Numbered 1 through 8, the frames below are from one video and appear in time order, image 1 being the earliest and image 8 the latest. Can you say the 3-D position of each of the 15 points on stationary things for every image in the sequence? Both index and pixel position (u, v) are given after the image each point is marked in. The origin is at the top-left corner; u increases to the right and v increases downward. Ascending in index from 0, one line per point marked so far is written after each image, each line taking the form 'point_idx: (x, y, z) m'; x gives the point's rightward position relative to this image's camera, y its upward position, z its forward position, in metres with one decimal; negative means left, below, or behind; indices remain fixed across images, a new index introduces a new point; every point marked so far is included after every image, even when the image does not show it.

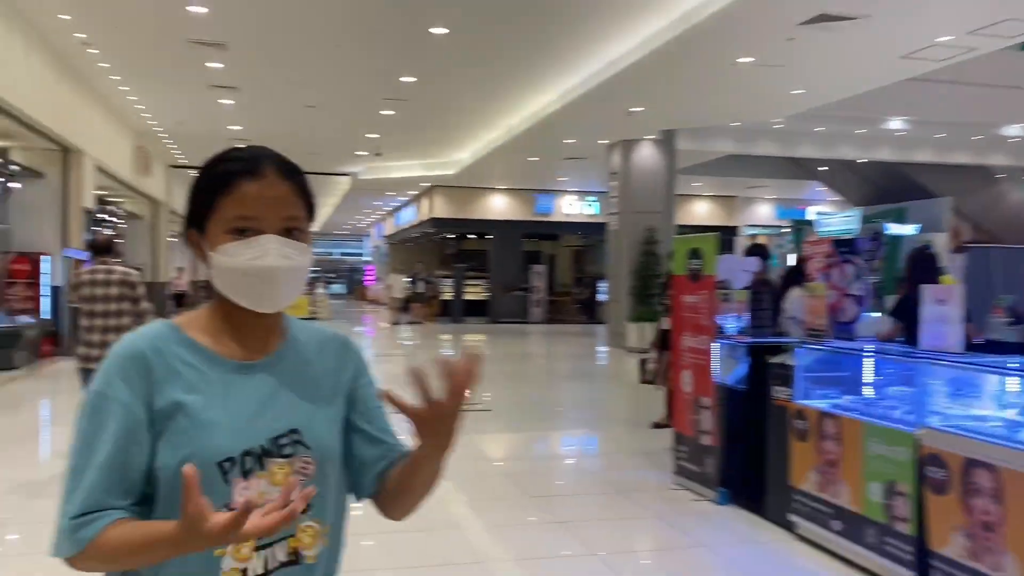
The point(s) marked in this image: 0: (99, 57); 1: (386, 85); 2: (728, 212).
0: (-4.2, +2.4, +9.0) m
1: (-1.5, +2.4, +10.5) m
2: (+4.5, +1.6, +18.2) m
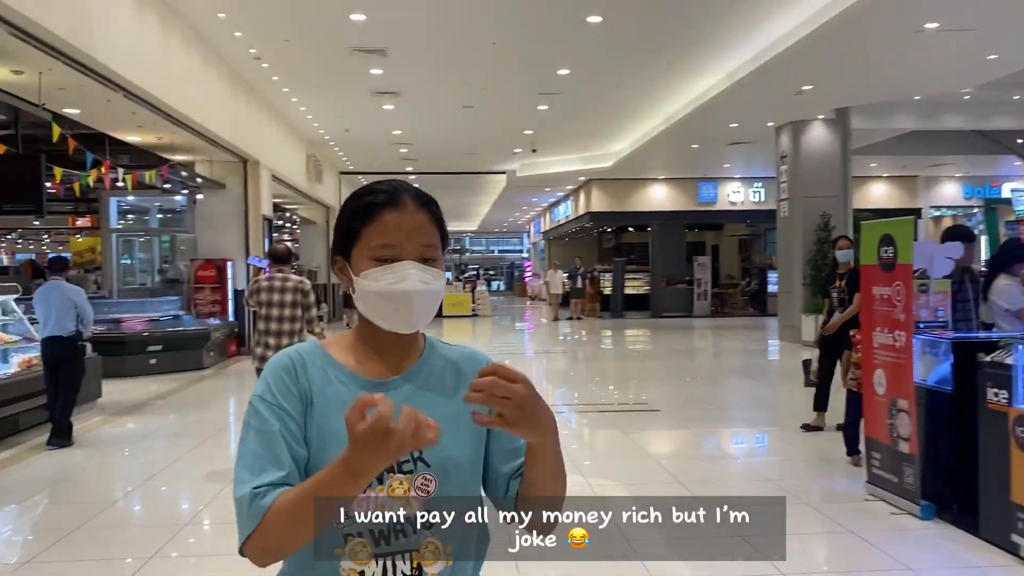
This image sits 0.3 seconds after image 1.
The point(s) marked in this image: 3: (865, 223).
0: (-2.6, +2.3, +9.4) m
1: (+0.4, +2.5, +10.4) m
2: (+7.7, +1.8, +16.9) m
3: (+1.5, +0.3, +3.9) m
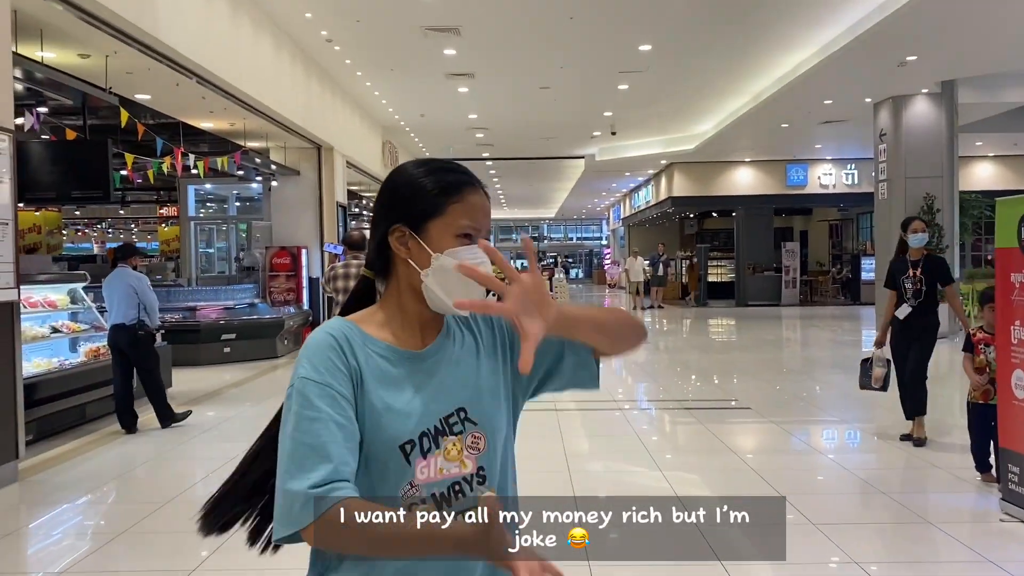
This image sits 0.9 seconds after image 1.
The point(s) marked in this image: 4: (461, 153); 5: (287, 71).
0: (-1.8, +2.5, +9.2) m
1: (+1.3, +2.6, +9.9) m
2: (+9.1, +2.1, +15.8) m
3: (+1.9, +0.3, +3.3) m
4: (-1.0, +2.6, +17.0) m
5: (-2.2, +2.1, +8.5) m
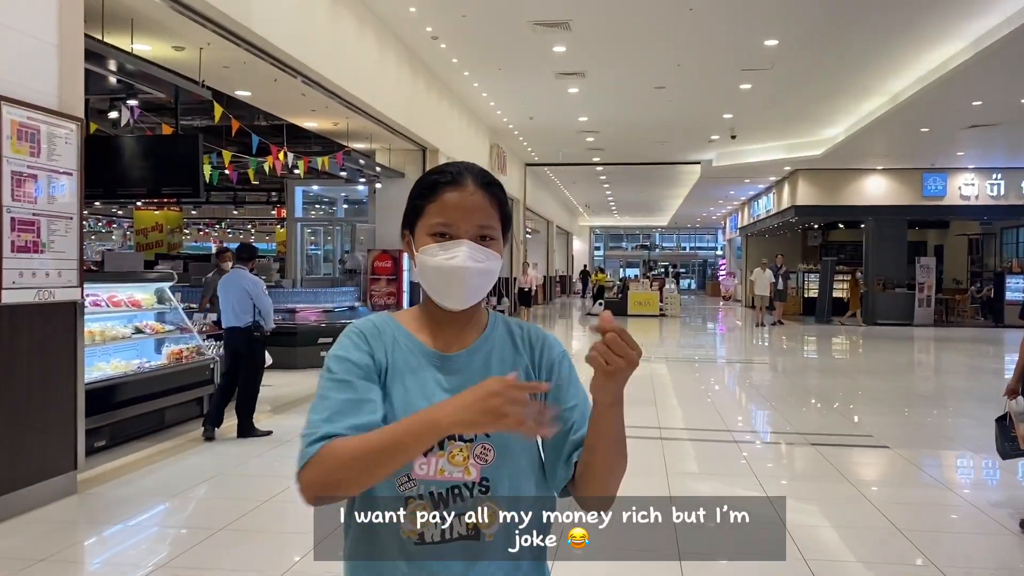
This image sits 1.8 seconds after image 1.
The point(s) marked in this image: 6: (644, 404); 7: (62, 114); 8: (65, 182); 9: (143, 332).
0: (-0.6, +2.4, +8.8) m
1: (+2.5, +2.4, +9.2) m
2: (+11.0, +1.6, +14.0) m
3: (+2.2, +0.2, +2.6) m
4: (+1.1, +2.5, +16.5) m
5: (-1.1, +2.0, +8.2) m
6: (+1.1, -0.9, +7.6) m
7: (-1.8, +0.7, +3.5) m
8: (-1.8, +0.4, +3.6) m
9: (-2.2, -0.3, +5.3) m
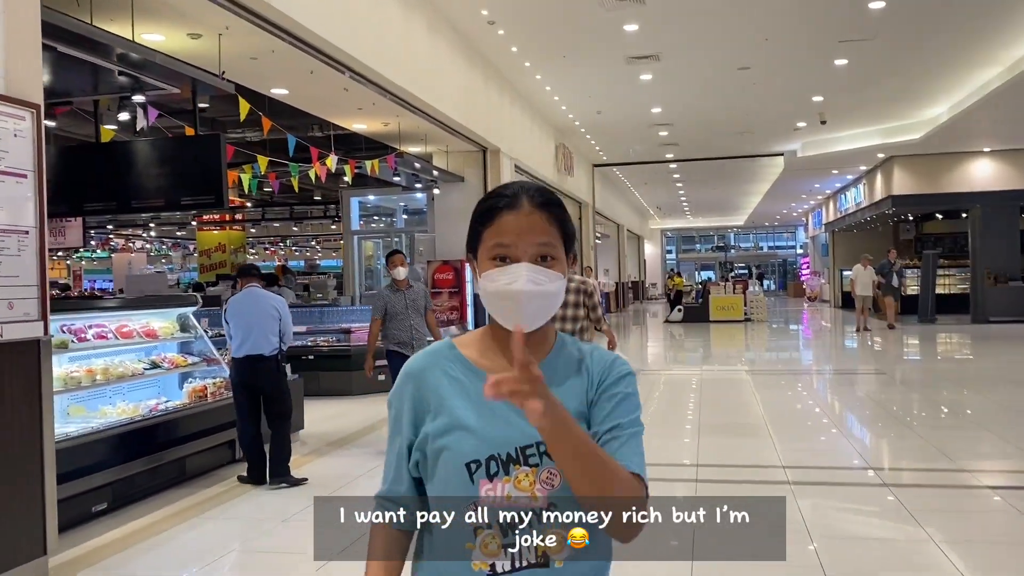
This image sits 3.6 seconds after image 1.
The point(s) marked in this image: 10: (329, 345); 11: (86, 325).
0: (0.0, +2.3, +8.0) m
1: (+3.1, +2.4, +8.1) m
2: (+12.0, +1.9, +12.2) m
3: (+2.3, +0.3, +1.5) m
4: (+2.3, +2.3, +15.5) m
5: (-0.6, +1.9, +7.4) m
6: (+1.7, -1.0, +6.6) m
7: (-1.6, +0.6, +2.8) m
8: (-1.6, +0.3, +2.8) m
9: (-1.8, -0.4, +4.5) m
10: (-1.6, -0.5, +7.6) m
11: (-2.0, -0.2, +4.1) m
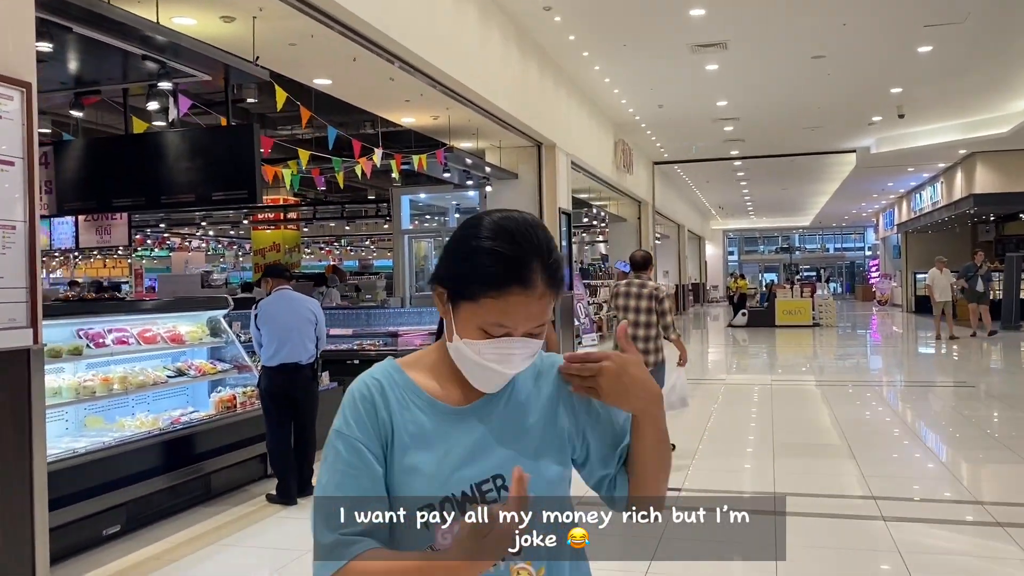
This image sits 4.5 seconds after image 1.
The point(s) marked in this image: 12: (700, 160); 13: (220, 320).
0: (+0.5, +2.3, +7.5) m
1: (+3.6, +2.4, +7.4) m
2: (+12.7, +1.8, +11.0) m
3: (+2.4, +0.2, +0.9) m
4: (+3.3, +2.3, +14.8) m
5: (-0.1, +1.9, +7.0) m
6: (+2.1, -1.0, +6.0) m
7: (-1.4, +0.6, +2.4) m
8: (-1.4, +0.3, +2.4) m
9: (-1.6, -0.4, +4.2) m
10: (-1.2, -0.5, +7.3) m
11: (-1.8, -0.2, +3.8) m
12: (+3.4, +2.3, +15.9) m
13: (-1.5, -0.2, +4.5) m
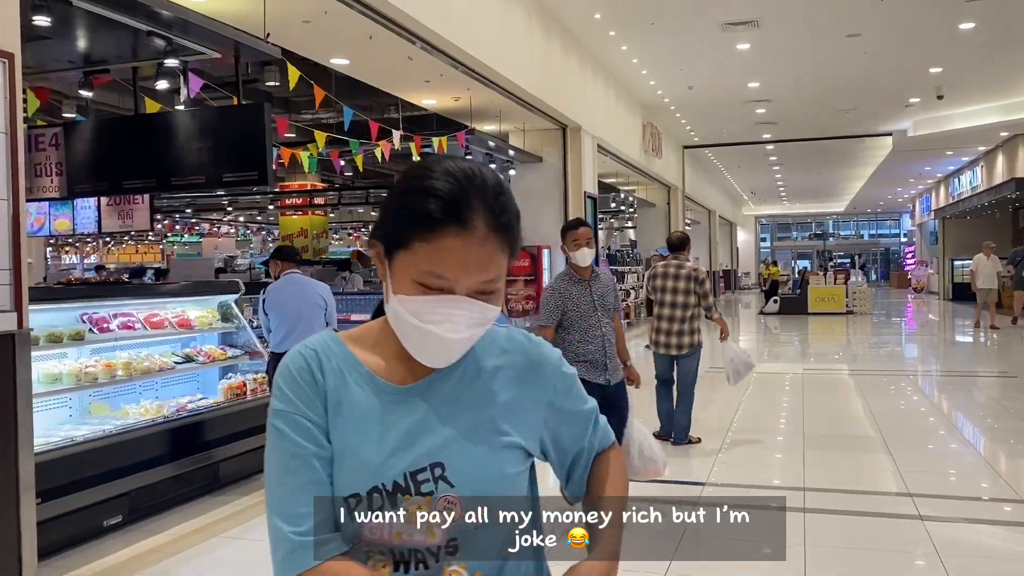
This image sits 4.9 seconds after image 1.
0: (+0.7, +2.4, +7.3) m
1: (+3.8, +2.5, +7.1) m
2: (+13.0, +1.9, +10.4) m
3: (+2.4, +0.3, +0.7) m
4: (+3.7, +2.5, +14.5) m
5: (+0.1, +2.0, +6.8) m
6: (+2.2, -0.9, +5.8) m
7: (-1.4, +0.6, +2.3) m
8: (-1.4, +0.4, +2.3) m
9: (-1.5, -0.3, +4.1) m
10: (-1.0, -0.4, +7.2) m
11: (-1.7, -0.1, +3.7) m
12: (+3.9, +2.6, +15.6) m
13: (-1.4, -0.1, +4.4) m
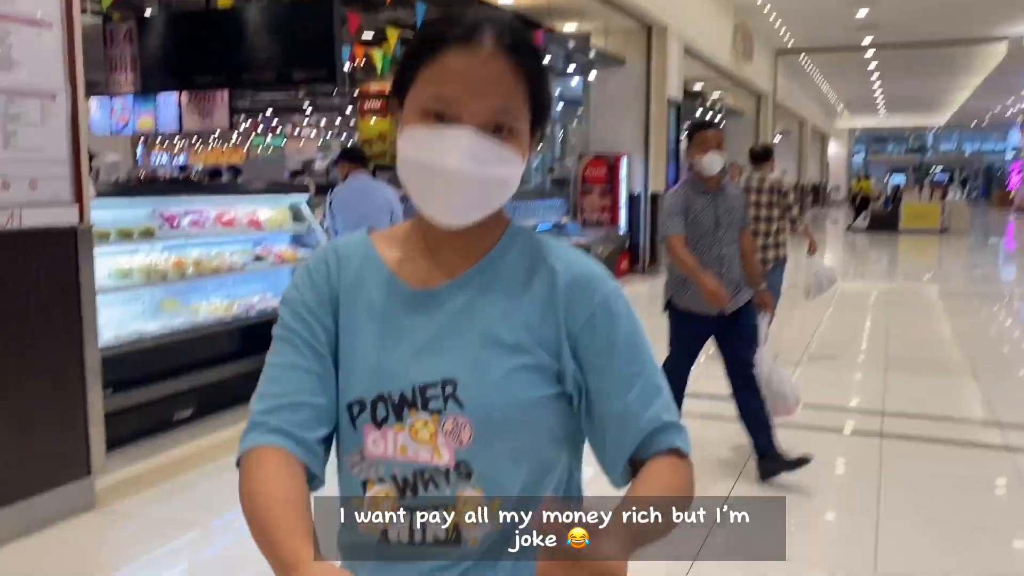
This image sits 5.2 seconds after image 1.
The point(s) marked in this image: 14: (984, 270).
0: (+1.3, +3.1, +6.8) m
1: (+4.4, +3.1, +6.3) m
2: (+13.9, +2.6, +8.8) m
3: (+2.4, +0.2, +0.3) m
4: (+5.0, +3.9, +13.7) m
5: (+0.7, +2.7, +6.4) m
6: (+2.7, -0.4, +5.5) m
7: (-1.2, +0.9, +2.2) m
8: (-1.2, +0.6, +2.3) m
9: (-1.2, +0.1, +4.1) m
10: (-0.4, +0.4, +7.1) m
11: (-1.4, +0.3, +3.7) m
12: (+5.3, +4.0, +14.7) m
13: (-1.1, +0.4, +4.4) m
14: (+5.5, +0.2, +10.1) m
